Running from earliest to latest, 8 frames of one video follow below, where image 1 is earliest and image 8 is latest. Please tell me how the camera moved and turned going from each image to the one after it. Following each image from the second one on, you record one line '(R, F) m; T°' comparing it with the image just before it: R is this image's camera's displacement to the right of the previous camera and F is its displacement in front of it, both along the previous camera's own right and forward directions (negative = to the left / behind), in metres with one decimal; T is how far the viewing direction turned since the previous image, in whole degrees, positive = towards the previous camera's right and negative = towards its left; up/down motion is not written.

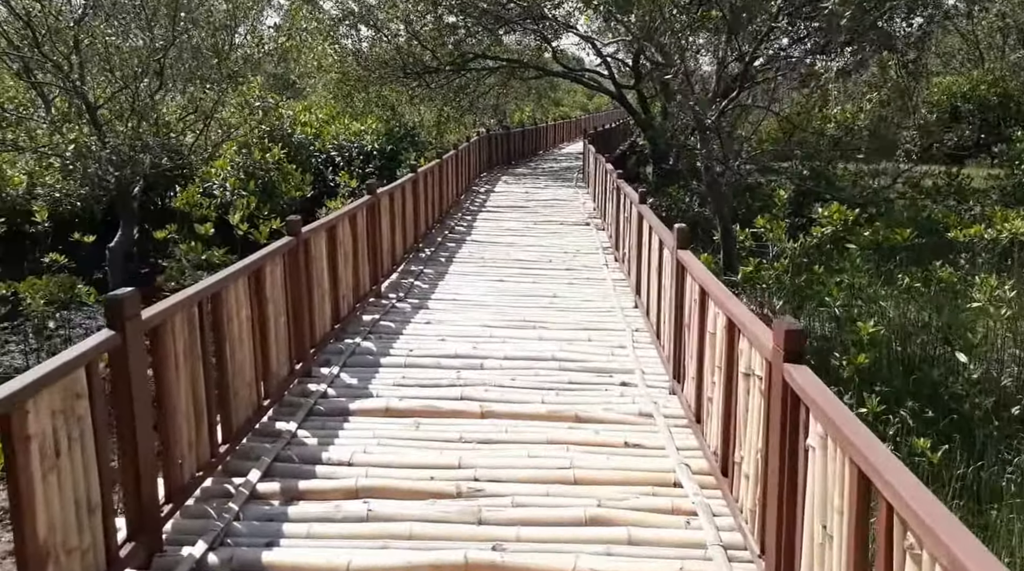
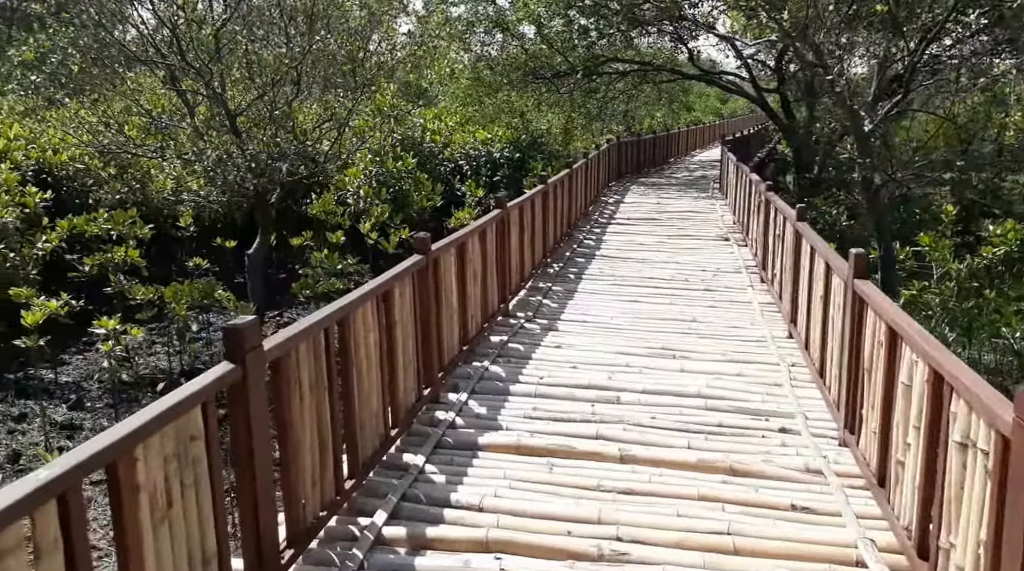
(-0.1, +0.3) m; -8°
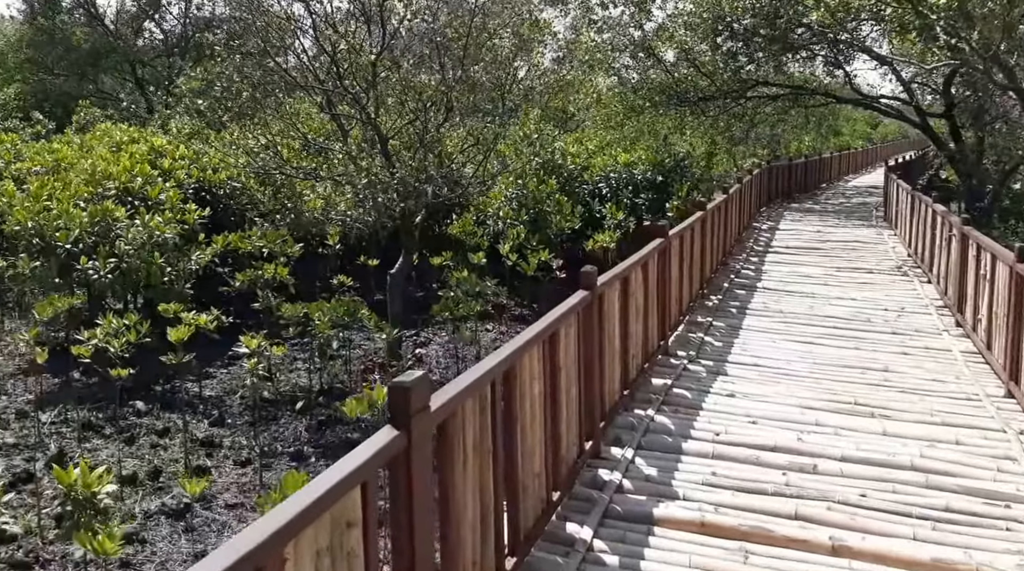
(-0.2, +0.4) m; -8°
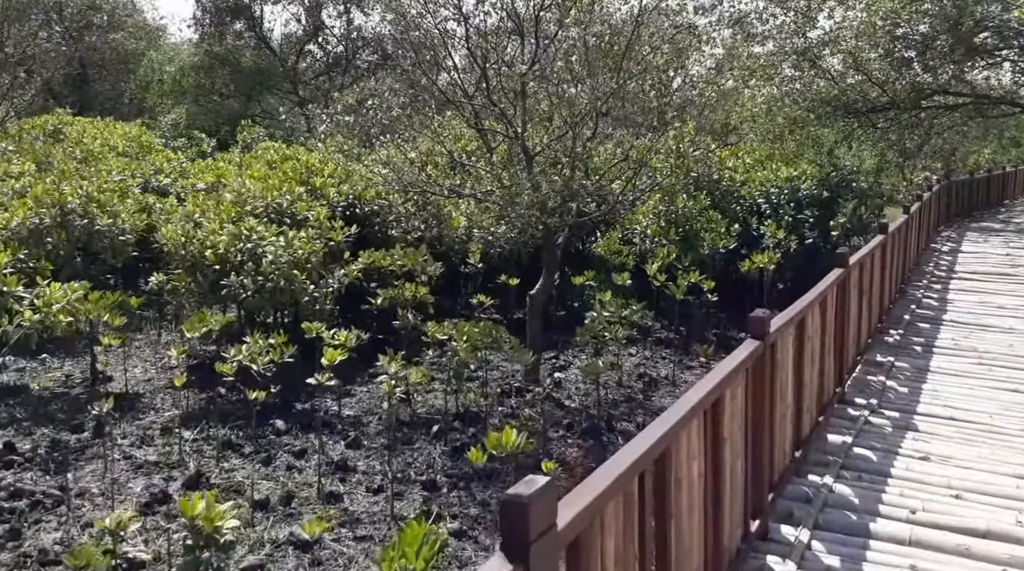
(0.0, +0.5) m; -9°
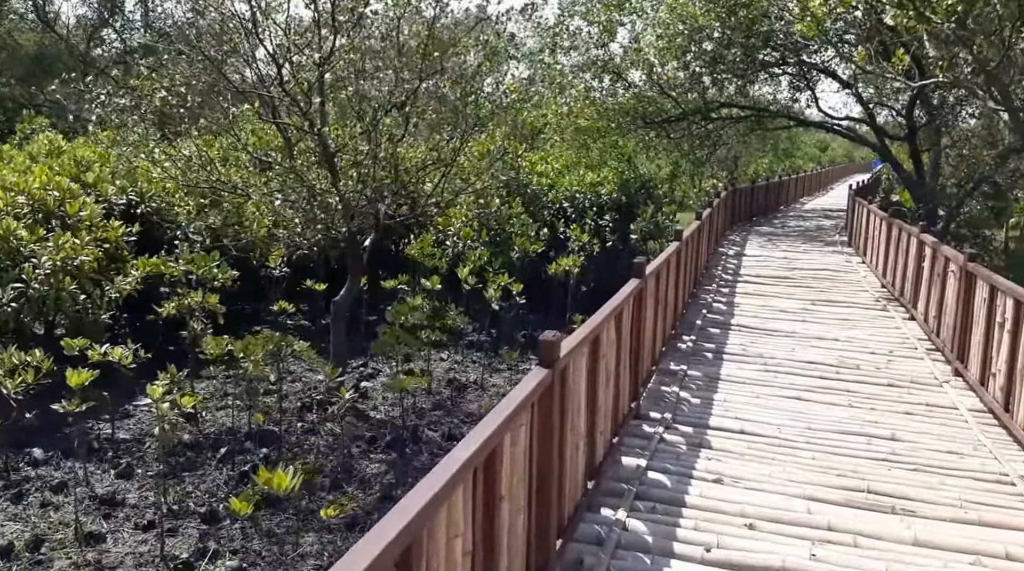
(+0.1, +0.3) m; +12°
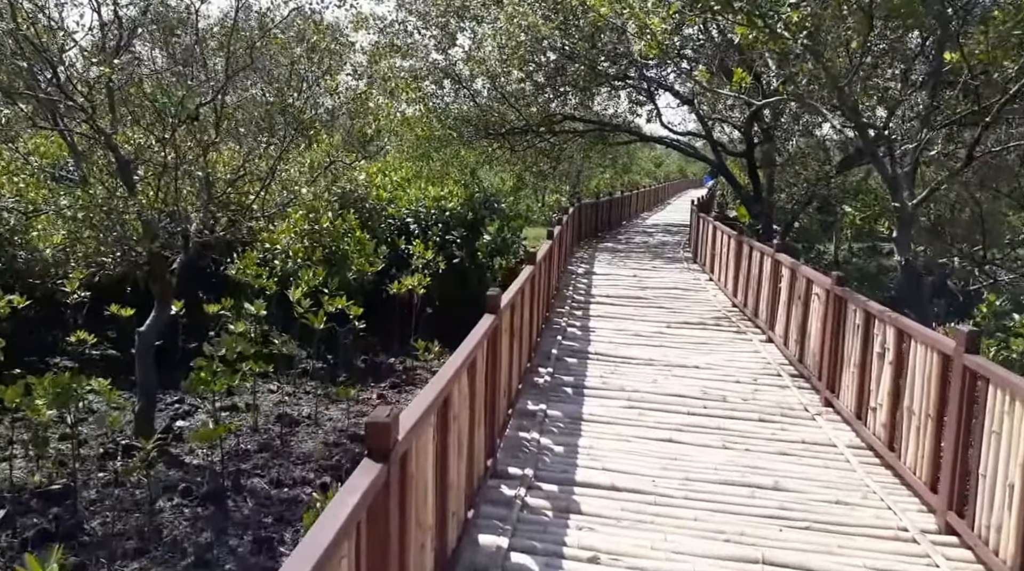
(0.0, +0.7) m; +10°
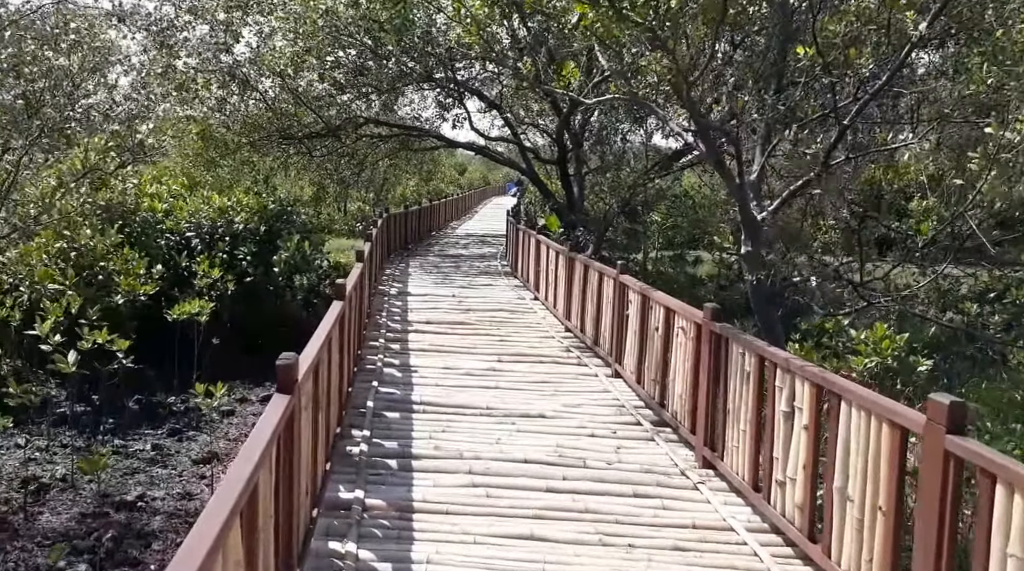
(0.0, +1.2) m; +12°
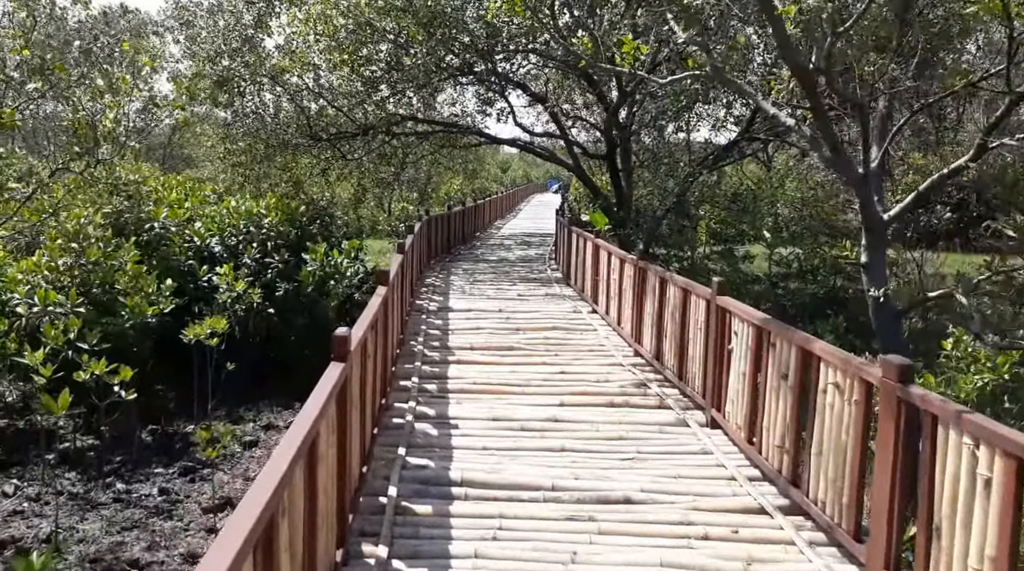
(-0.1, +1.4) m; -3°
